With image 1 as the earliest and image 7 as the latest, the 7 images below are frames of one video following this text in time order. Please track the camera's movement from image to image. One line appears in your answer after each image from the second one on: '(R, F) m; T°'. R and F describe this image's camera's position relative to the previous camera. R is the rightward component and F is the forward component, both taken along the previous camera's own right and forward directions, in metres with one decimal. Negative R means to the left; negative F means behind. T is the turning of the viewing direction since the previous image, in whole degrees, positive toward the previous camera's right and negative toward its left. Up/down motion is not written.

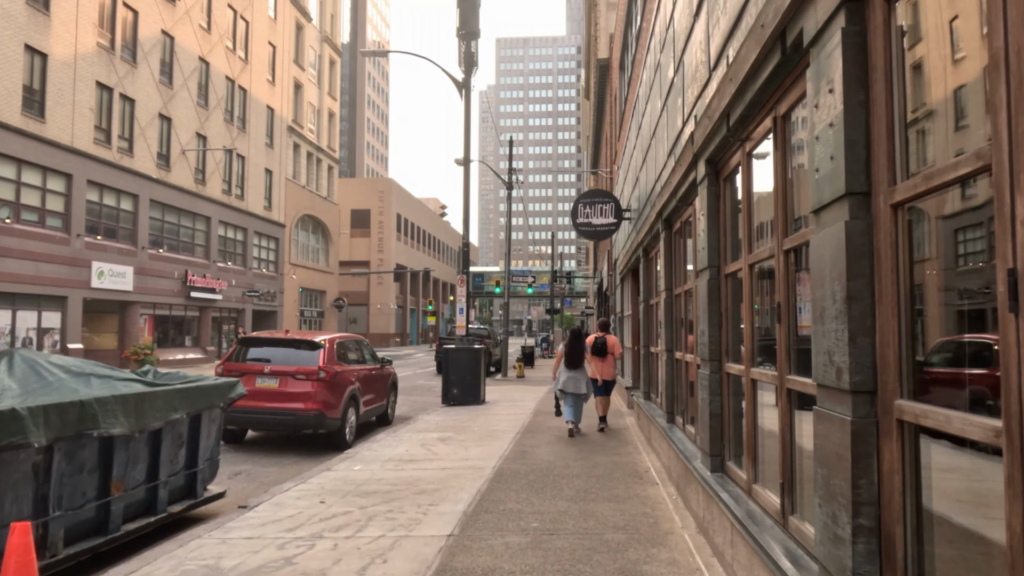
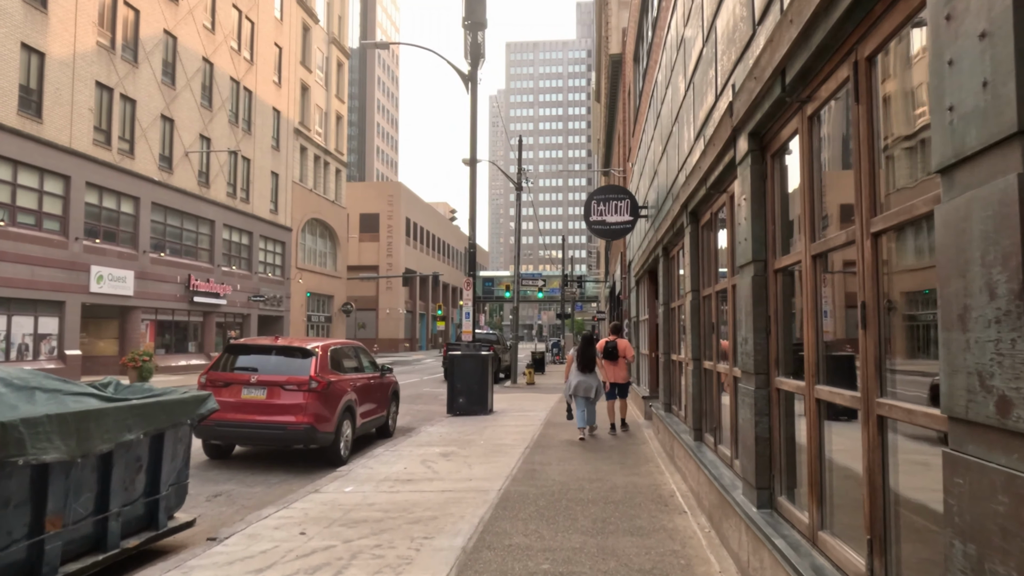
(0.0, +0.8) m; -1°
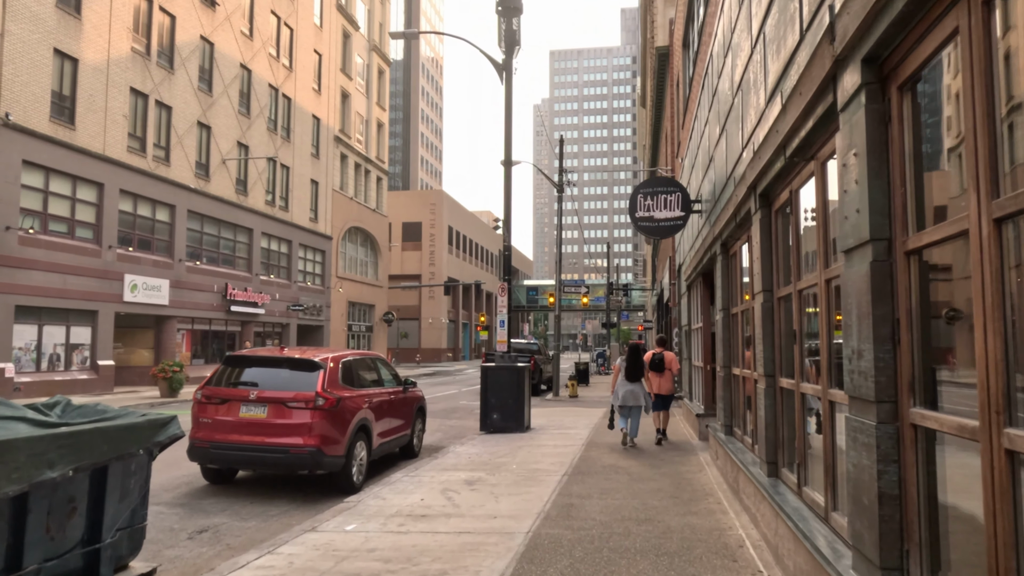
(+0.1, +1.2) m; -3°
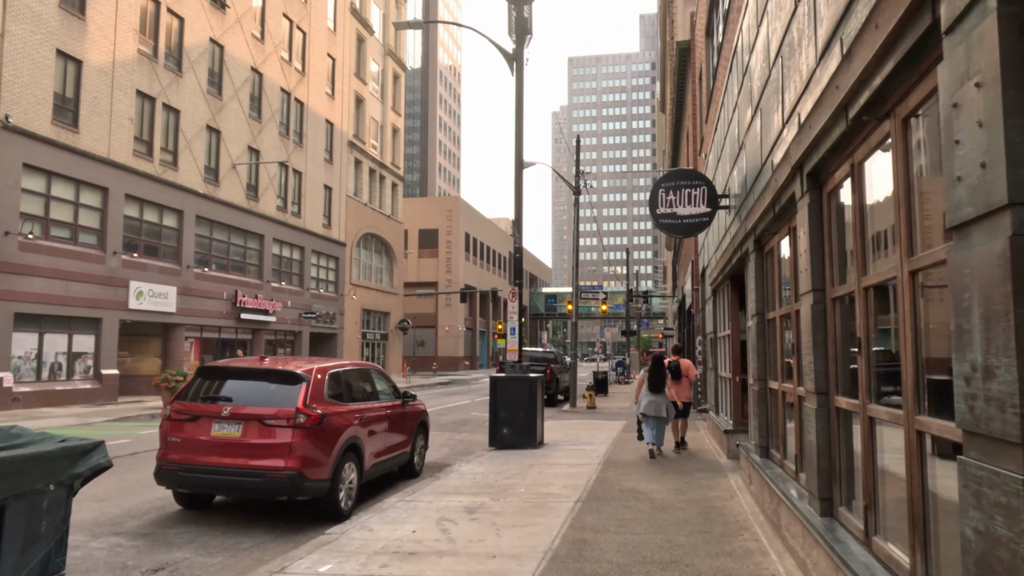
(+0.1, +0.9) m; -1°
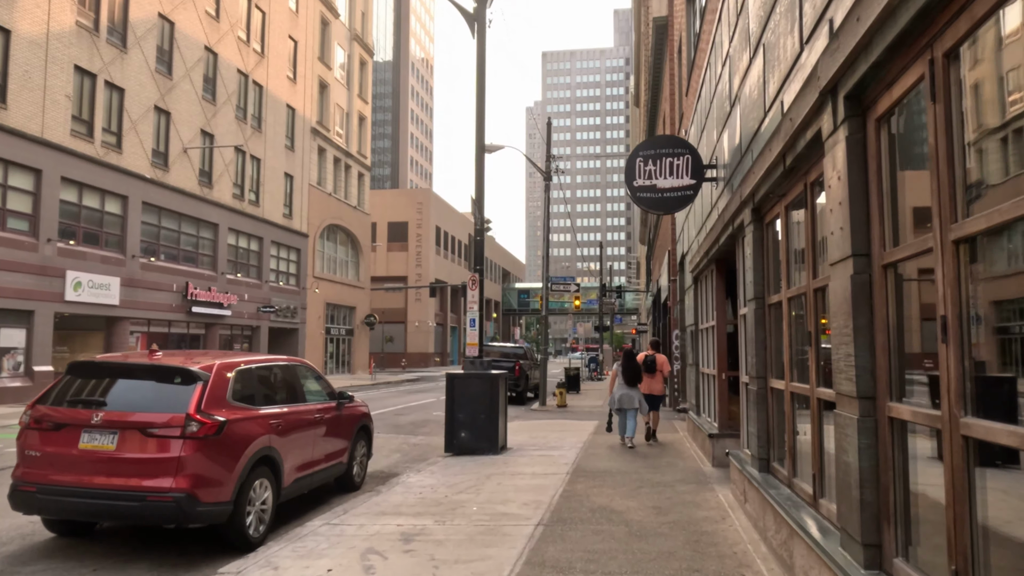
(+0.2, +1.4) m; +2°
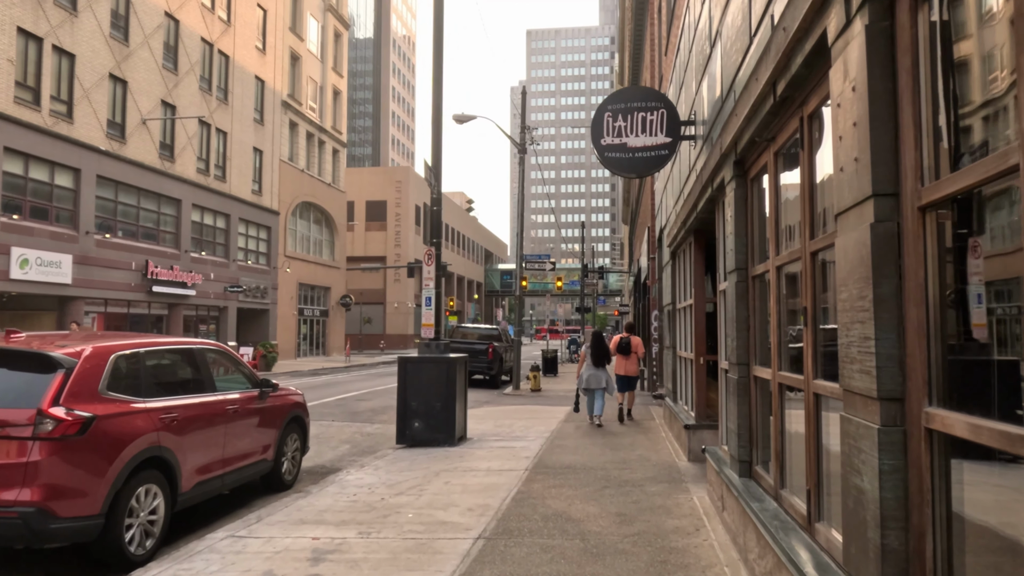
(+0.3, +1.0) m; +1°
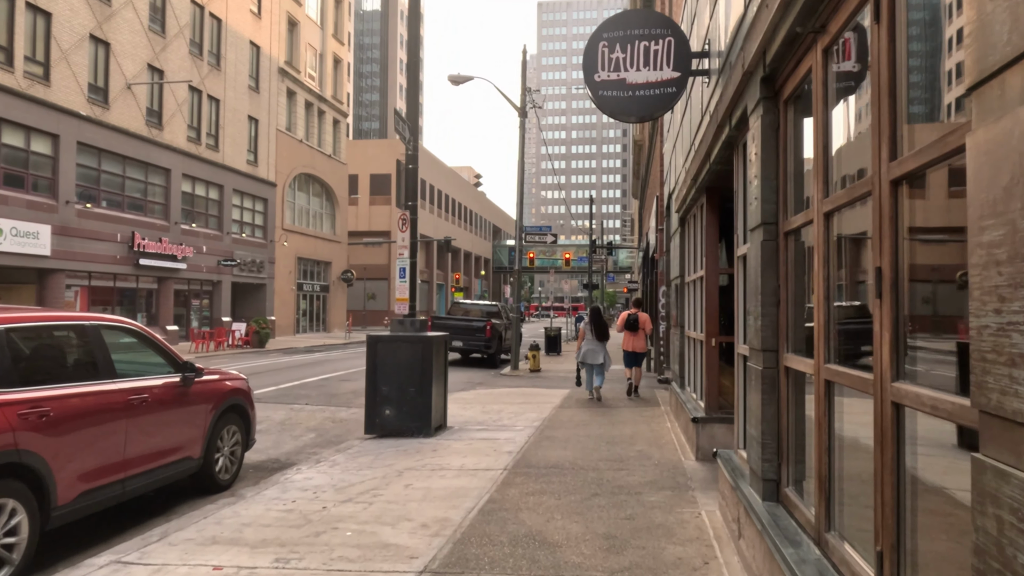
(+0.3, +1.3) m; -1°
